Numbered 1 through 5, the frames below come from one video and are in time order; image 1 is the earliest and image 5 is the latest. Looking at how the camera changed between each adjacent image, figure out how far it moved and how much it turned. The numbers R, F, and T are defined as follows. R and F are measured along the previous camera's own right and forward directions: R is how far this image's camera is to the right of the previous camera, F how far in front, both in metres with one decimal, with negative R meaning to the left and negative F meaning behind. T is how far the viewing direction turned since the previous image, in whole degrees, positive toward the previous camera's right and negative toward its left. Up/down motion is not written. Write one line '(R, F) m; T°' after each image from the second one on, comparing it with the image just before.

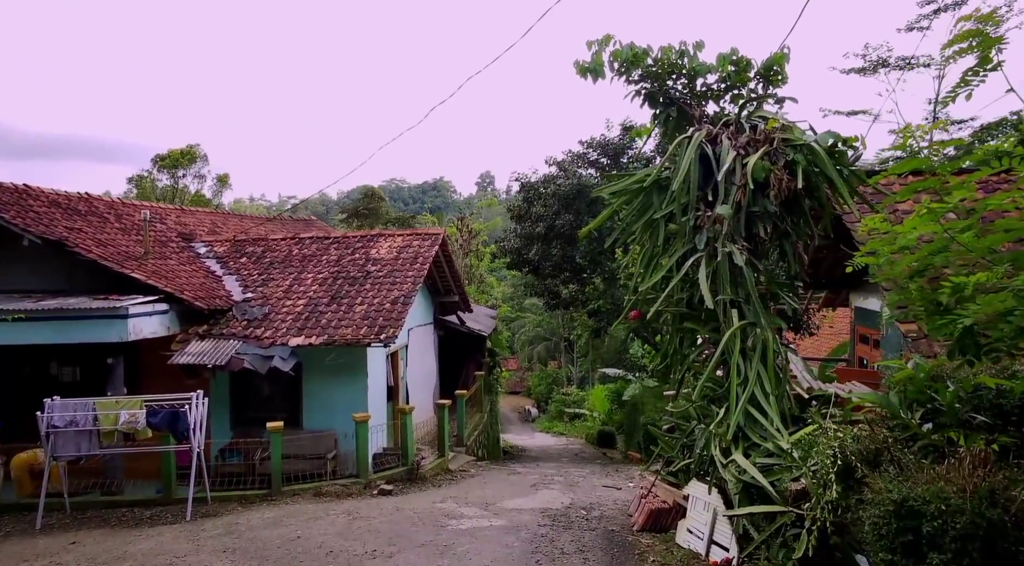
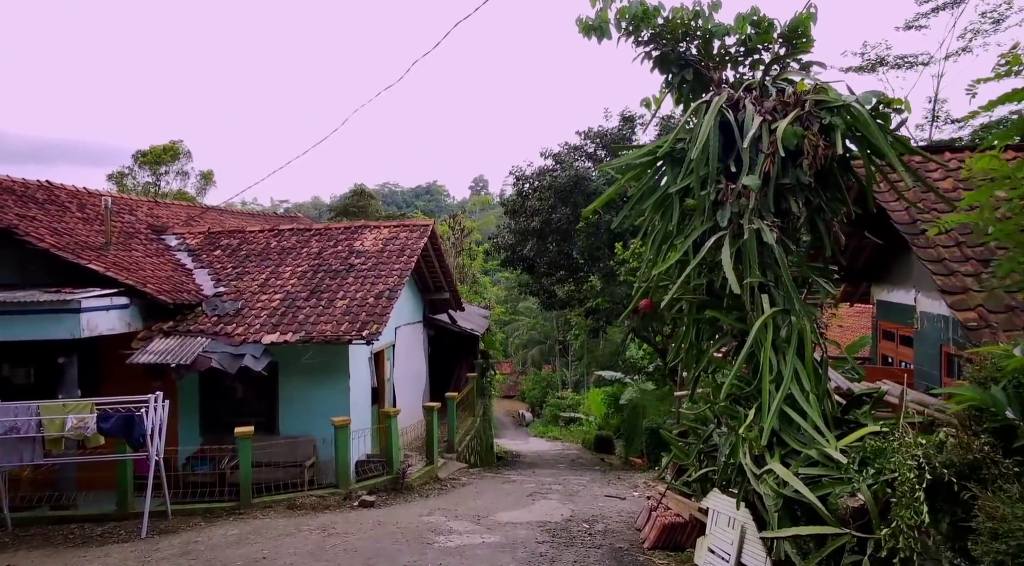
(0.0, +0.9) m; 0°
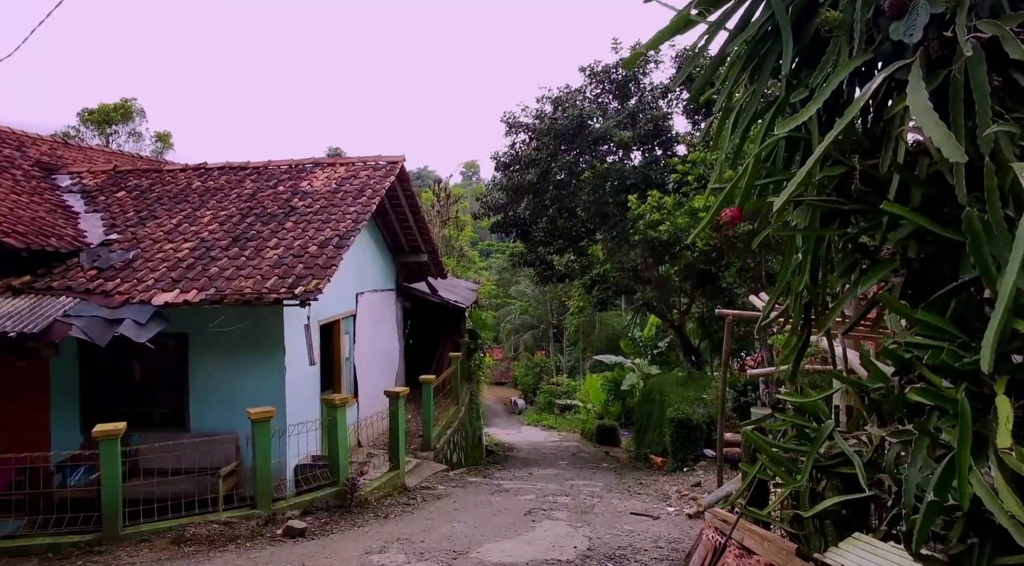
(0.0, +2.9) m; +1°
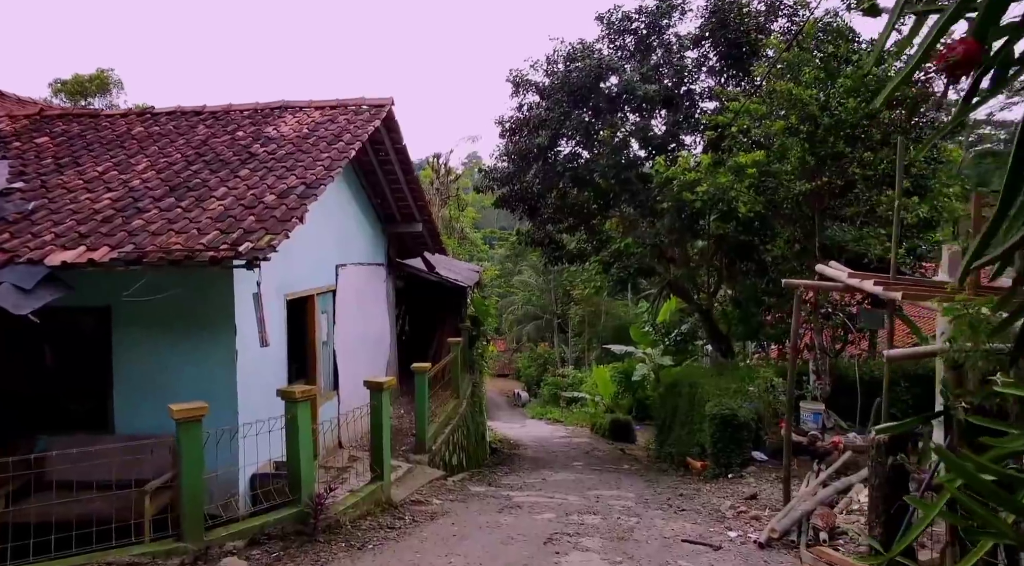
(-0.1, +1.8) m; 0°
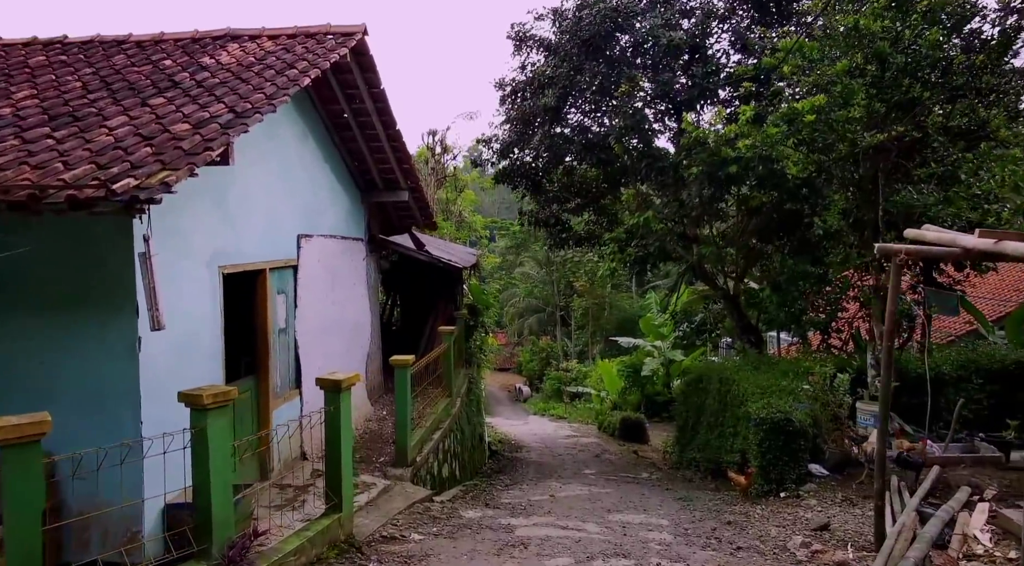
(0.0, +1.8) m; 0°
